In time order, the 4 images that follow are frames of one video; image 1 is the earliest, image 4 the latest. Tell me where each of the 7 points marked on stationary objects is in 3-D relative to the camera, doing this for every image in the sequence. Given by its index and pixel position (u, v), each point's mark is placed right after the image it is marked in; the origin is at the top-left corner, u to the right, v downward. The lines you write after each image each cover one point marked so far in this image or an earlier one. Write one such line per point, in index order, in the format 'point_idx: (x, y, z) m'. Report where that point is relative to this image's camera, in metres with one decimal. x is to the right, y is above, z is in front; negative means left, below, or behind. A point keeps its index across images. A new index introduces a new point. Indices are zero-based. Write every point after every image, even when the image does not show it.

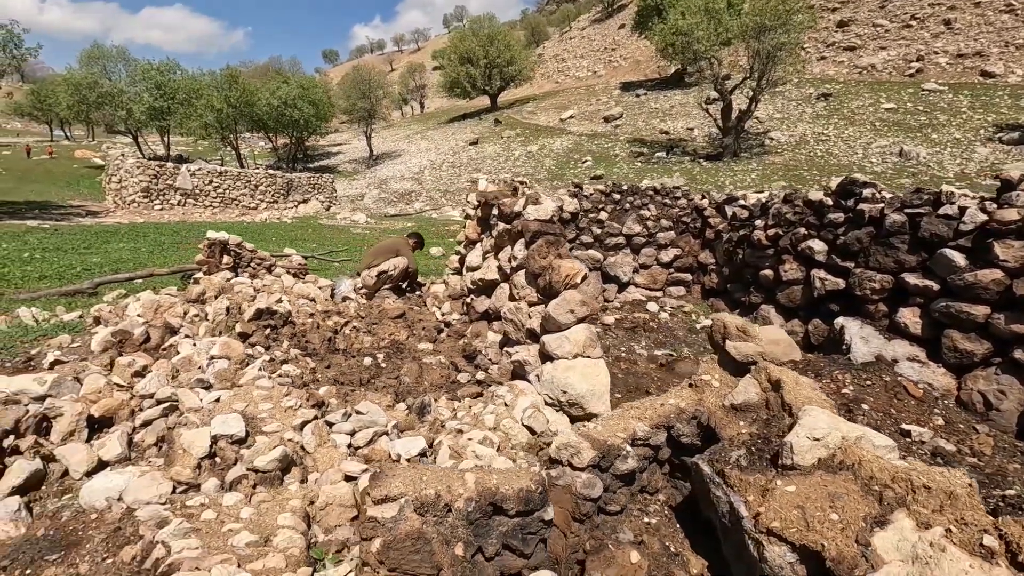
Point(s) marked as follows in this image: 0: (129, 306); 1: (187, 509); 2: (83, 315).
0: (-6.5, -0.3, +9.1) m
1: (-2.5, -1.7, +4.2) m
2: (-7.7, -0.5, +9.6) m
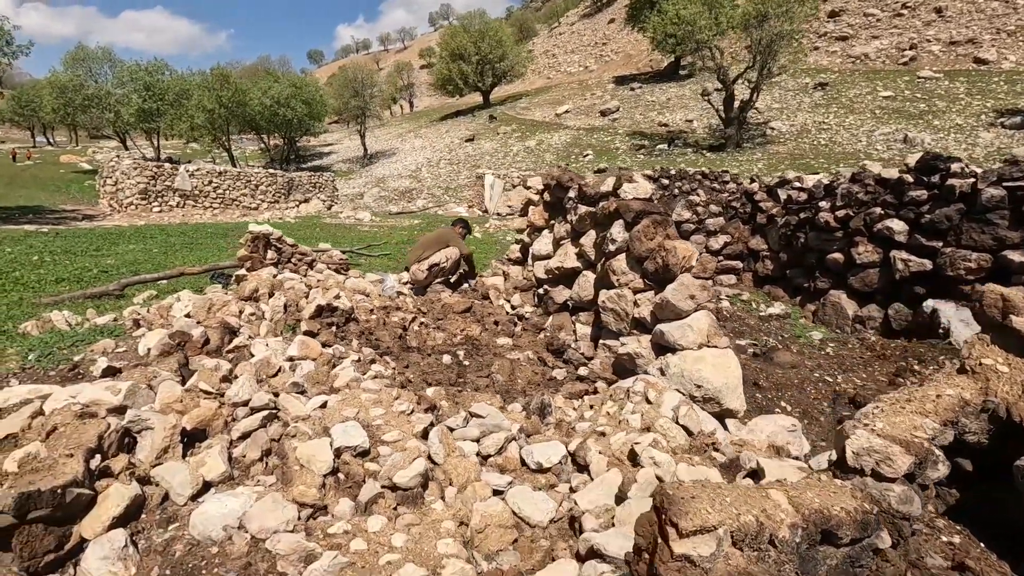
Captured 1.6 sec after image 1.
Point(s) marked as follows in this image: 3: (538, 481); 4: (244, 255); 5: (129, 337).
0: (-5.2, -0.3, +8.3) m
1: (-1.2, -1.6, +3.5) m
2: (-6.5, -0.5, +8.9) m
3: (+0.2, -1.6, +4.4) m
4: (-4.7, +0.6, +9.7) m
5: (-5.5, -0.7, +7.7) m
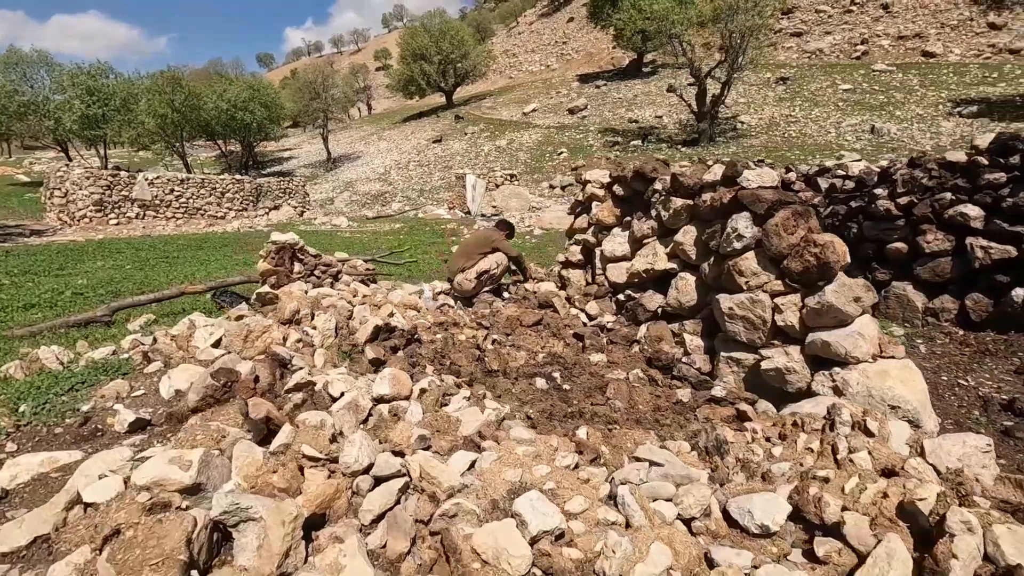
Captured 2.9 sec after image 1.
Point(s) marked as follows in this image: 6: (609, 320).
0: (-4.1, -0.6, +6.9) m
1: (+0.3, -1.8, +2.4) m
2: (-5.4, -0.9, +7.4) m
3: (+1.7, -1.7, +3.4) m
4: (-3.7, +0.3, +8.3) m
5: (-4.4, -1.0, +6.3) m
6: (+1.4, -0.5, +7.4) m
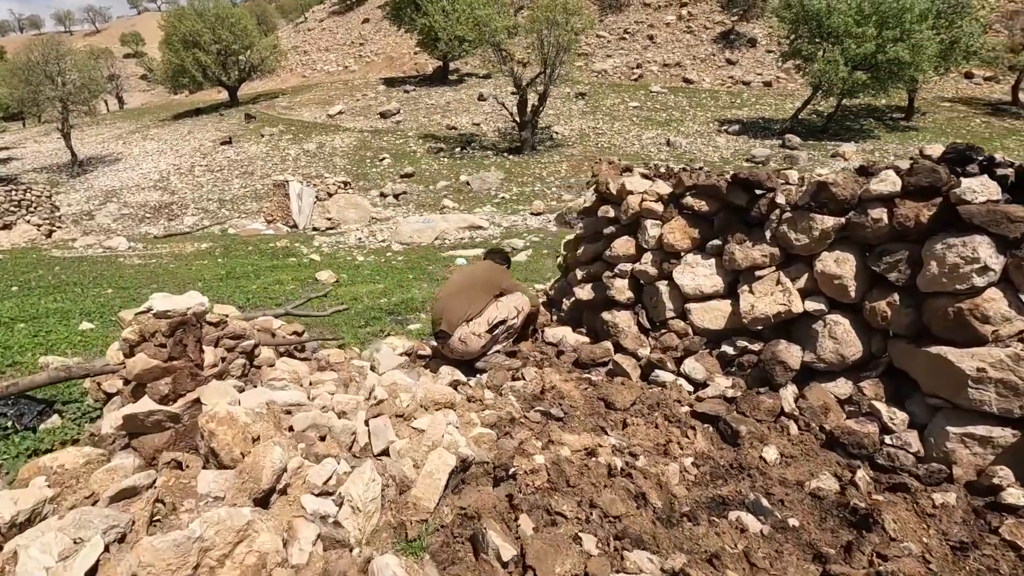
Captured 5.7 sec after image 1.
0: (-2.8, -1.5, +2.9) m
1: (+3.0, -2.2, +0.3) m
2: (-4.1, -1.8, +2.9) m
3: (+3.9, -2.1, +1.7) m
4: (-3.0, -0.6, +4.4) m
5: (-2.8, -1.9, +2.3) m
6: (+2.1, -1.0, +5.4) m
